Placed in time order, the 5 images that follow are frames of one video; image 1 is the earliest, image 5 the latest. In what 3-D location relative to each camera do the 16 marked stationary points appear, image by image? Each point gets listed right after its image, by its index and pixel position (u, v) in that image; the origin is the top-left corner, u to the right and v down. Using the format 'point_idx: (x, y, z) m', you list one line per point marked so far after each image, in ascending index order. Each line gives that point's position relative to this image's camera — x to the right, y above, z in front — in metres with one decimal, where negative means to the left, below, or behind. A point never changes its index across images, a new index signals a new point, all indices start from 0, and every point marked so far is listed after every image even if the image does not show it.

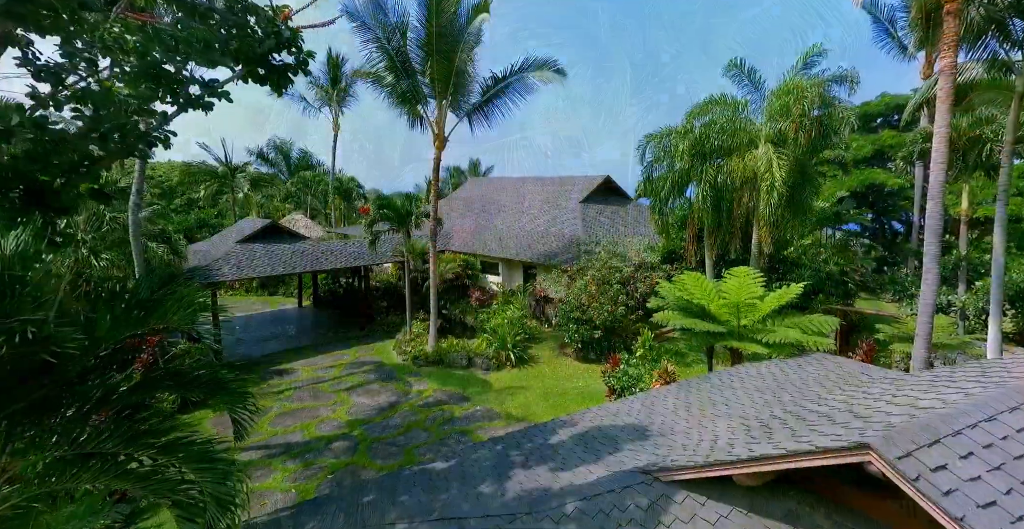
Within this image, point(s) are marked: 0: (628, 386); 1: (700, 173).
0: (+2.4, -2.5, +10.8) m
1: (+5.2, +2.5, +14.5) m
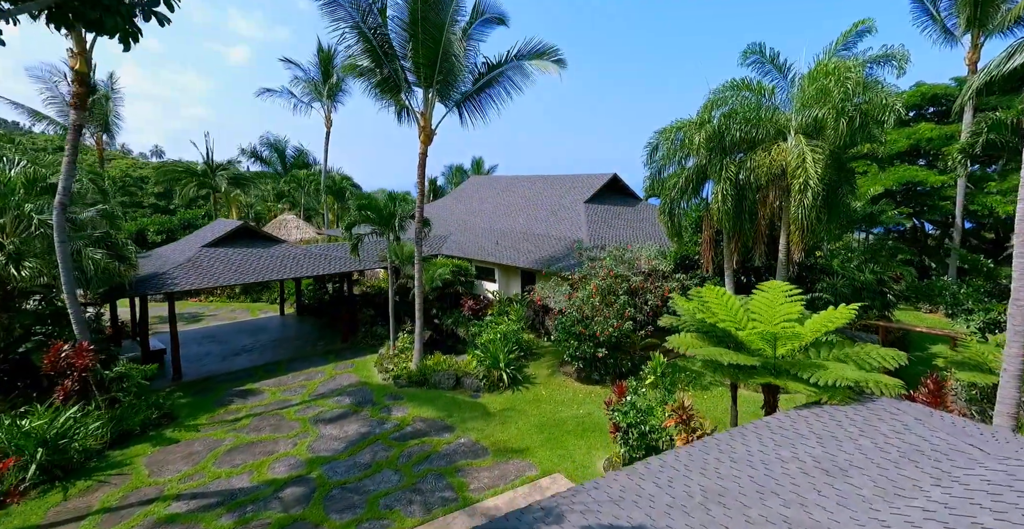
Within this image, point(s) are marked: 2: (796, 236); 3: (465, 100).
0: (+2.2, -2.7, +9.0) m
1: (+5.0, +2.3, +12.7) m
2: (+6.4, +0.6, +11.8) m
3: (-1.4, +4.9, +15.4) m
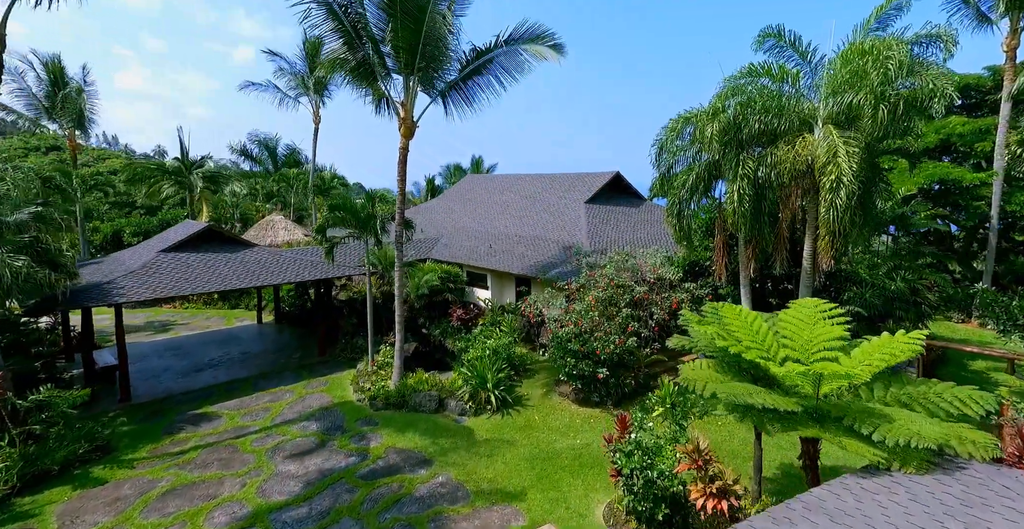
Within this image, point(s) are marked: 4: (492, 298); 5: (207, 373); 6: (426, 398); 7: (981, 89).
0: (+1.9, -2.9, +7.5) m
1: (+4.8, +2.1, +11.2) m
2: (+6.2, +0.5, +10.2) m
3: (-1.6, +4.7, +13.9) m
4: (-0.7, -1.2, +17.8) m
5: (-8.5, -3.0, +14.4) m
6: (-2.1, -3.2, +12.4) m
7: (+15.7, +5.9, +17.4) m
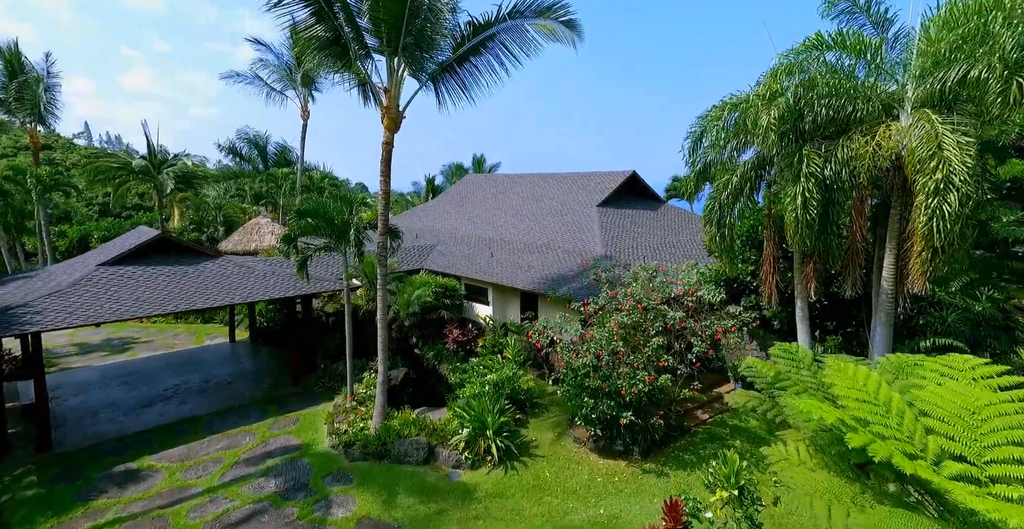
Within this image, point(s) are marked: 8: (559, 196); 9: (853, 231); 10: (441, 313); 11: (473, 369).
0: (+2.0, -3.3, +5.3) m
1: (+4.9, +1.7, +8.9) m
2: (+6.3, +0.1, +8.0) m
3: (-1.5, +4.3, +11.6) m
4: (-0.5, -1.5, +15.6) m
5: (-8.4, -3.4, +12.2) m
6: (-2.0, -3.6, +10.1) m
7: (+15.9, +5.5, +15.0) m
8: (+1.7, +2.5, +18.9) m
9: (+6.1, +0.6, +9.2) m
10: (-2.0, -1.4, +14.8) m
11: (-0.9, -2.5, +12.4) m
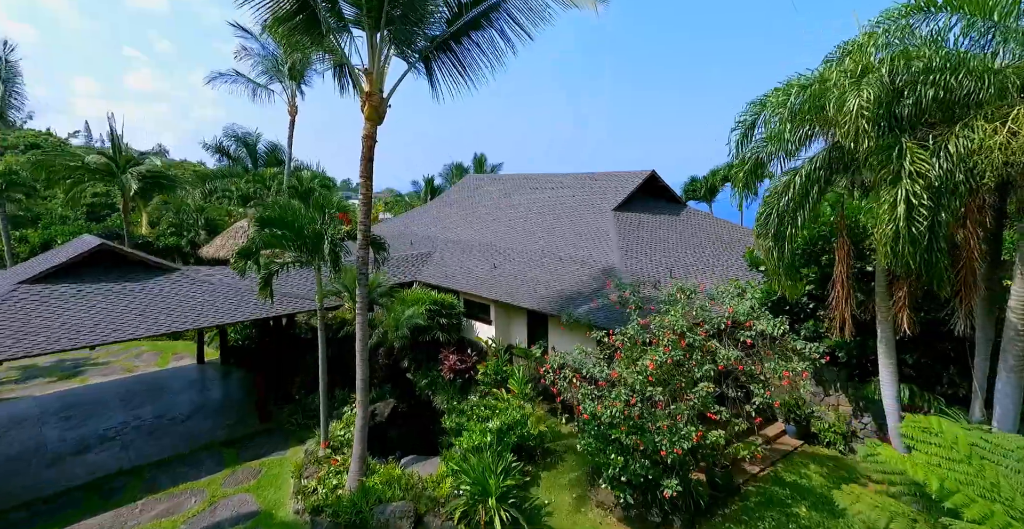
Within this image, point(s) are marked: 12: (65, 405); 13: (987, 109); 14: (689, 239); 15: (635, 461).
0: (+2.1, -3.7, +3.2) m
1: (+5.0, +1.4, +6.8) m
2: (+6.4, -0.3, +5.8) m
3: (-1.4, +4.0, +9.6) m
4: (-0.4, -1.9, +13.5) m
5: (-8.2, -3.7, +10.1) m
6: (-1.8, -3.9, +8.1) m
7: (+16.0, +5.2, +12.9) m
8: (+1.9, +2.2, +16.8) m
9: (+6.2, +0.2, +7.0) m
10: (-1.9, -1.7, +12.7) m
11: (-0.8, -2.8, +10.3) m
12: (-10.7, -3.4, +12.3) m
13: (+6.0, +2.0, +6.6) m
14: (+5.0, +0.8, +14.5) m
15: (+1.9, -3.0, +7.8) m
